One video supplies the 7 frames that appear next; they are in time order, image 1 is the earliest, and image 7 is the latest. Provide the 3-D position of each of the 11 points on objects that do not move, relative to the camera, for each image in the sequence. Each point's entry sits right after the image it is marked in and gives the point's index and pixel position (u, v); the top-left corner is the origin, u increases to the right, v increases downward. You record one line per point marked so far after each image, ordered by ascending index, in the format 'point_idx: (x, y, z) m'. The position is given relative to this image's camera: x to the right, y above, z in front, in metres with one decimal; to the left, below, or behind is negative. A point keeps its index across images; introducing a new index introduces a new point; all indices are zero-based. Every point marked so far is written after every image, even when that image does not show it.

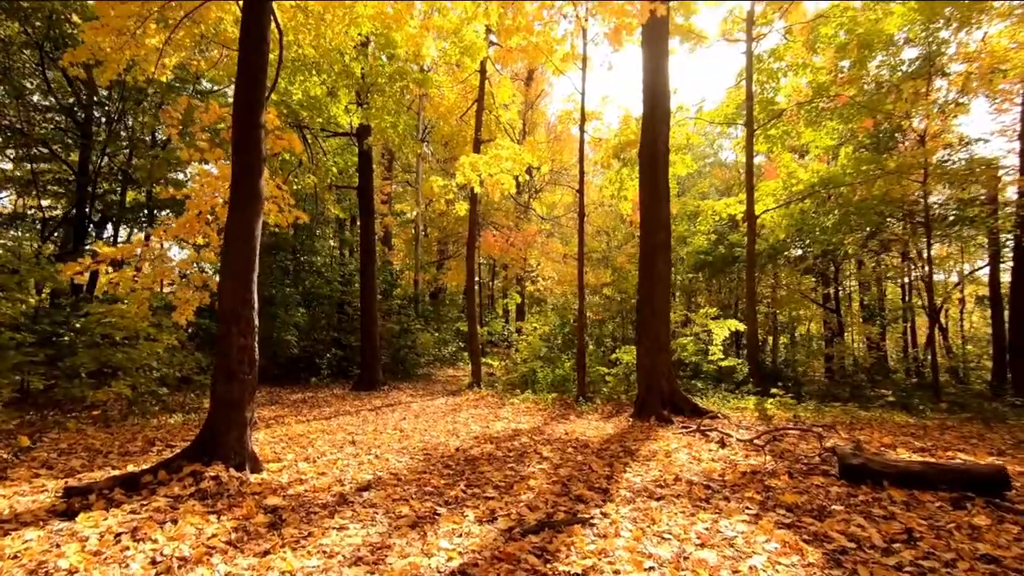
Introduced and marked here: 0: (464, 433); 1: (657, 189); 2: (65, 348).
0: (-0.7, -2.0, +6.9) m
1: (+2.6, +1.8, +8.7) m
2: (-6.8, -0.9, +7.4) m
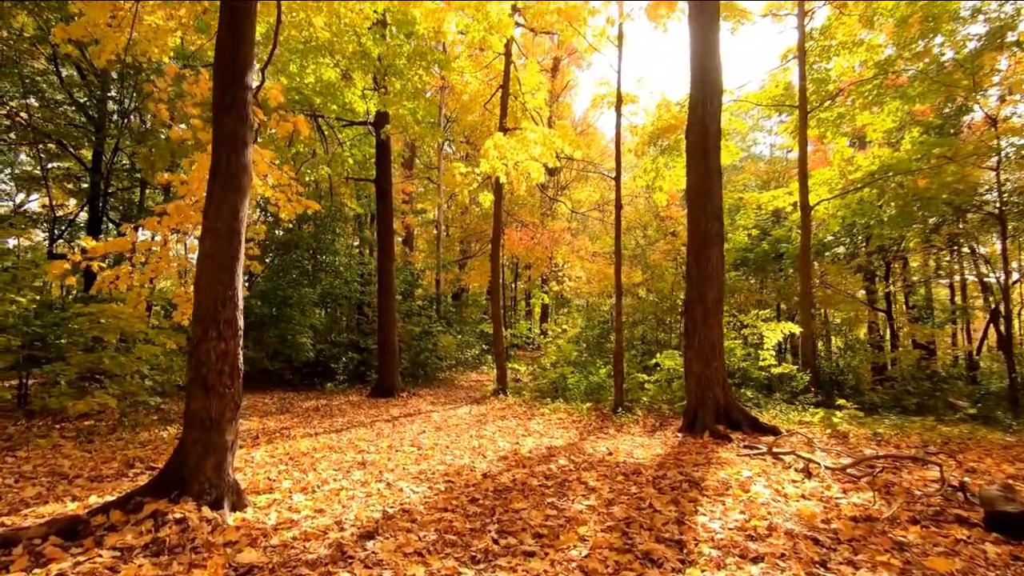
0: (-0.2, -2.0, +6.0) m
1: (+3.1, +1.8, +7.6) m
2: (-6.3, -0.9, +6.8) m
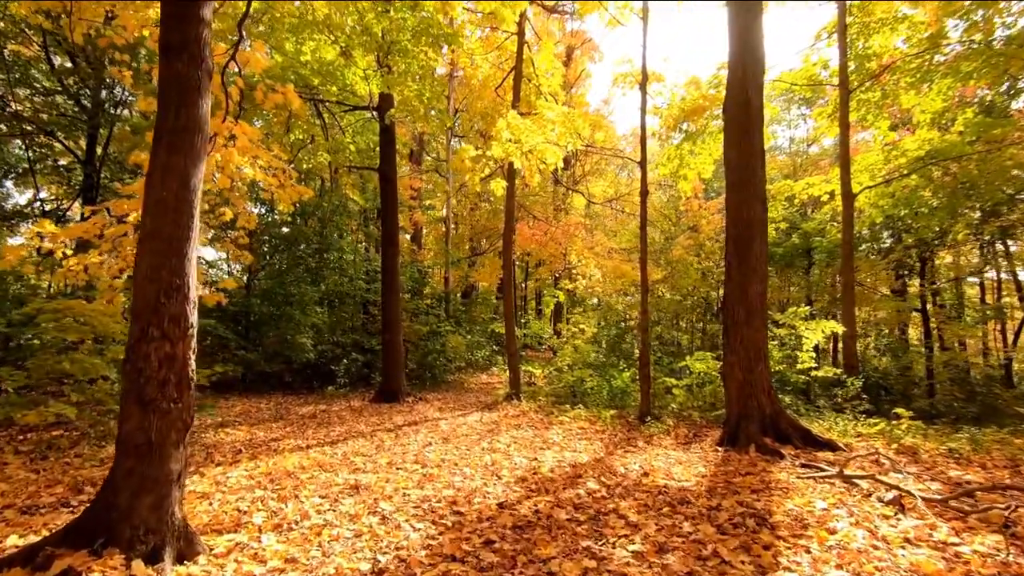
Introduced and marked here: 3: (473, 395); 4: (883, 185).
0: (0.0, -1.9, +5.1) m
1: (+3.3, +1.9, +6.8) m
2: (-6.1, -0.8, +6.1) m
3: (-1.0, -2.7, +12.1) m
4: (+8.7, +2.4, +11.4) m
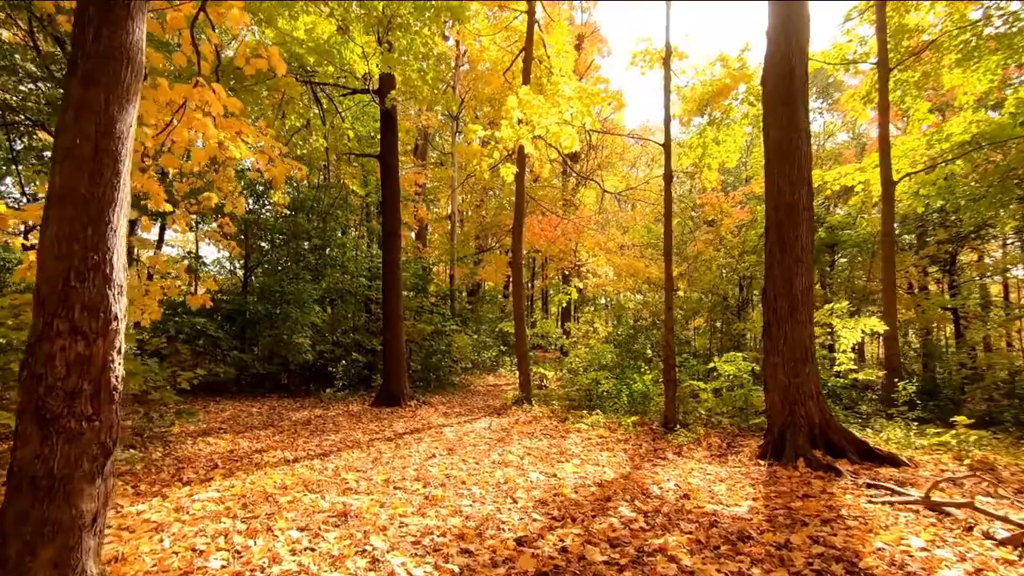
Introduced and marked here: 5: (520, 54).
0: (+0.1, -1.8, +4.4) m
1: (+3.4, +2.0, +6.0) m
2: (-5.9, -0.7, +5.4) m
3: (-0.7, -2.6, +11.4) m
4: (+8.9, +2.5, +10.6) m
5: (+0.2, +4.9, +10.3) m
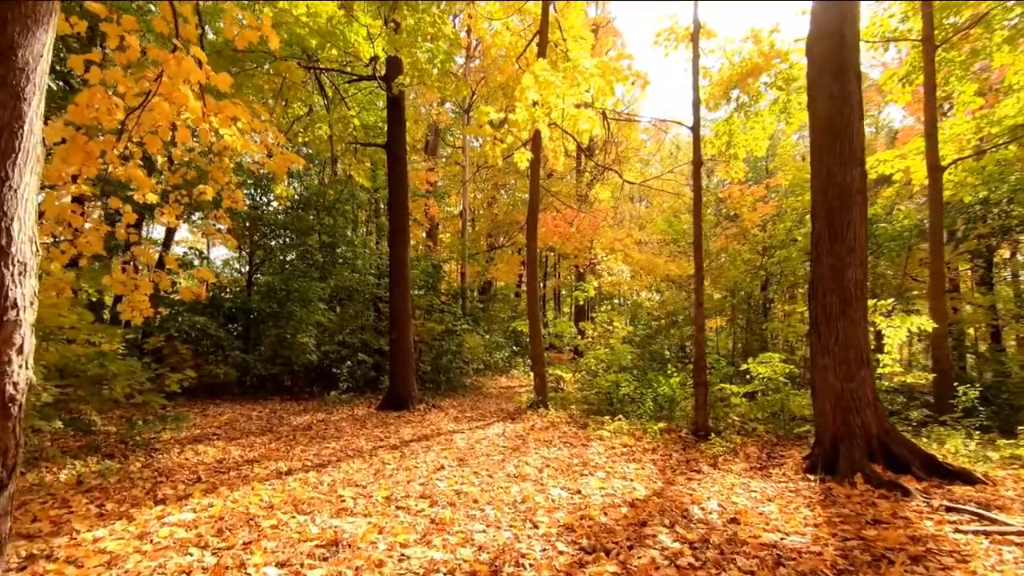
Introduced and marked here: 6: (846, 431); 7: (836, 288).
0: (+0.3, -1.7, +3.8) m
1: (+3.6, +2.0, +5.3) m
2: (-5.8, -0.7, +4.9) m
3: (-0.4, -2.5, +10.8) m
4: (+9.2, +2.6, +9.8) m
5: (+0.5, +5.0, +9.7) m
6: (+3.4, -1.5, +5.1) m
7: (+3.4, 0.0, +5.2) m
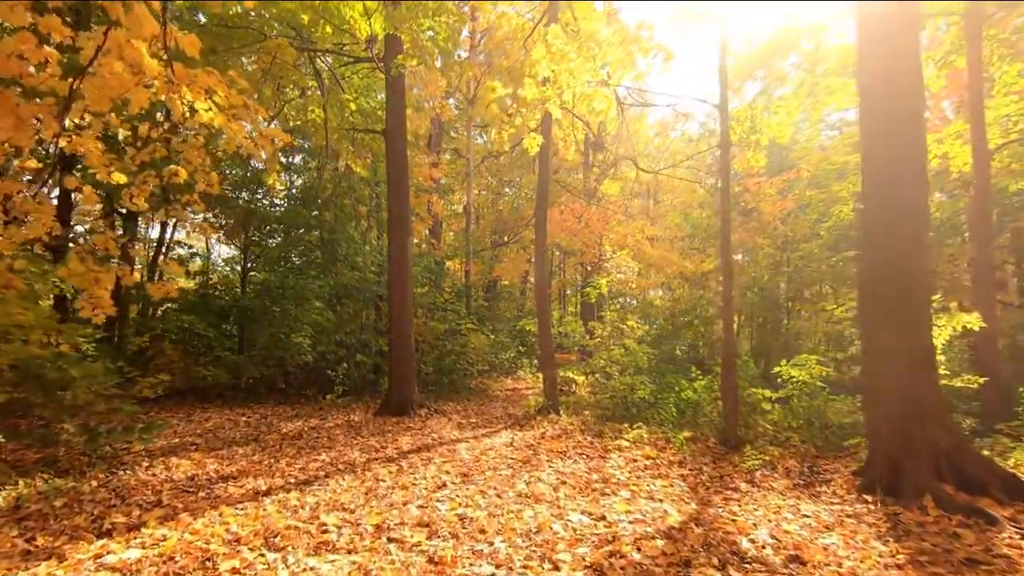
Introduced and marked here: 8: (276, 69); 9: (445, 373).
0: (+0.4, -1.7, +3.2) m
1: (+3.7, +2.1, +4.7) m
2: (-5.7, -0.6, +4.3) m
3: (-0.3, -2.4, +10.1) m
4: (+9.3, +2.6, +9.1) m
5: (+0.6, +5.0, +9.0) m
6: (+3.5, -1.4, +4.4) m
7: (+3.5, +0.1, +4.6) m
8: (-3.3, +3.1, +6.9) m
9: (-1.6, -2.0, +11.5) m
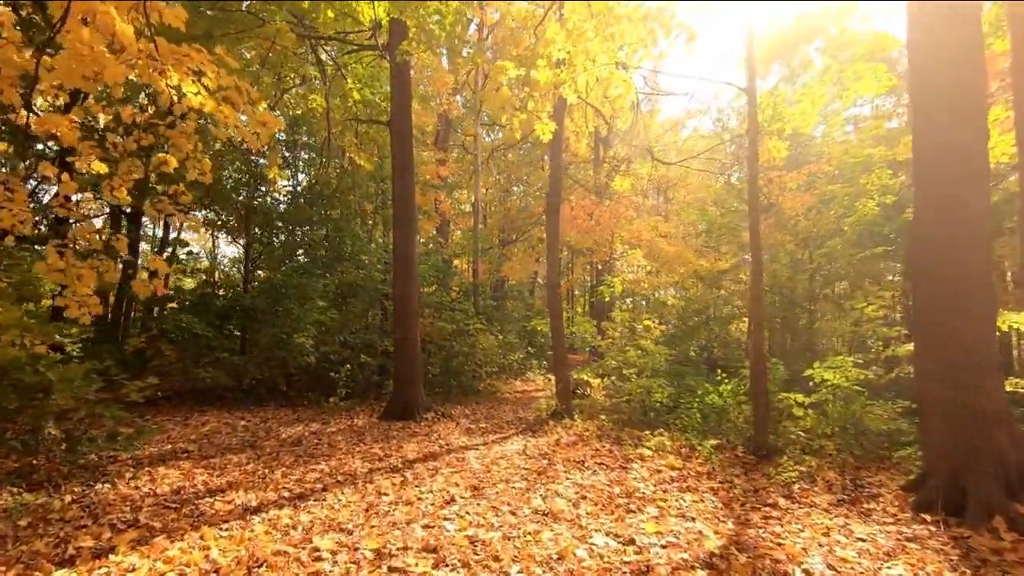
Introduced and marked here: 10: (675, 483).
0: (+0.5, -1.6, +2.7) m
1: (+3.9, +2.2, +4.2) m
2: (-5.5, -0.6, +4.0) m
3: (-0.1, -2.4, +9.7) m
4: (+9.5, +2.7, +8.5) m
5: (+0.8, +5.1, +8.6) m
6: (+3.7, -1.4, +3.9) m
7: (+3.7, +0.1, +4.1) m
8: (-3.2, +3.1, +6.6) m
9: (-1.3, -1.9, +11.1) m
10: (+1.6, -1.9, +4.8) m
